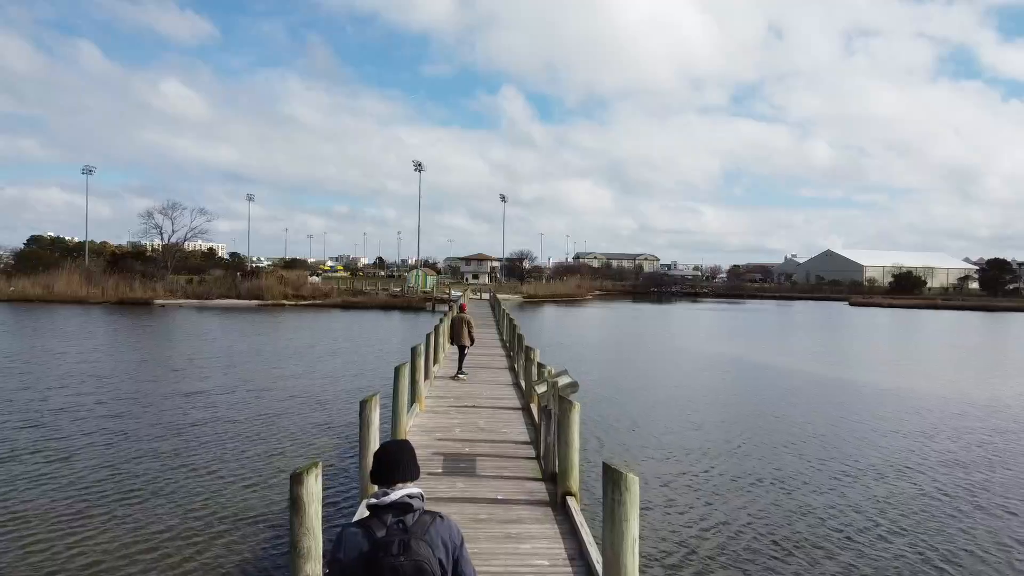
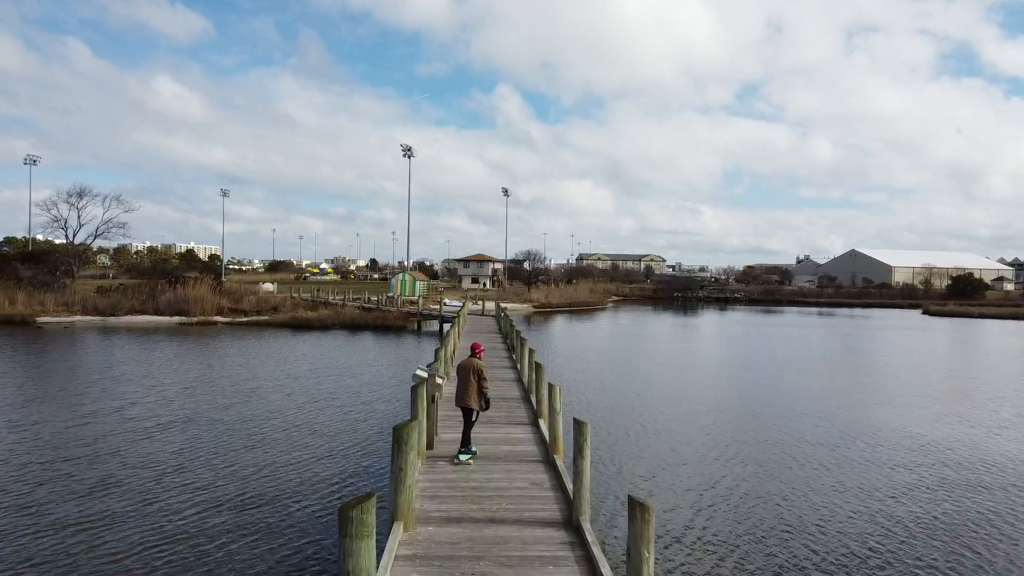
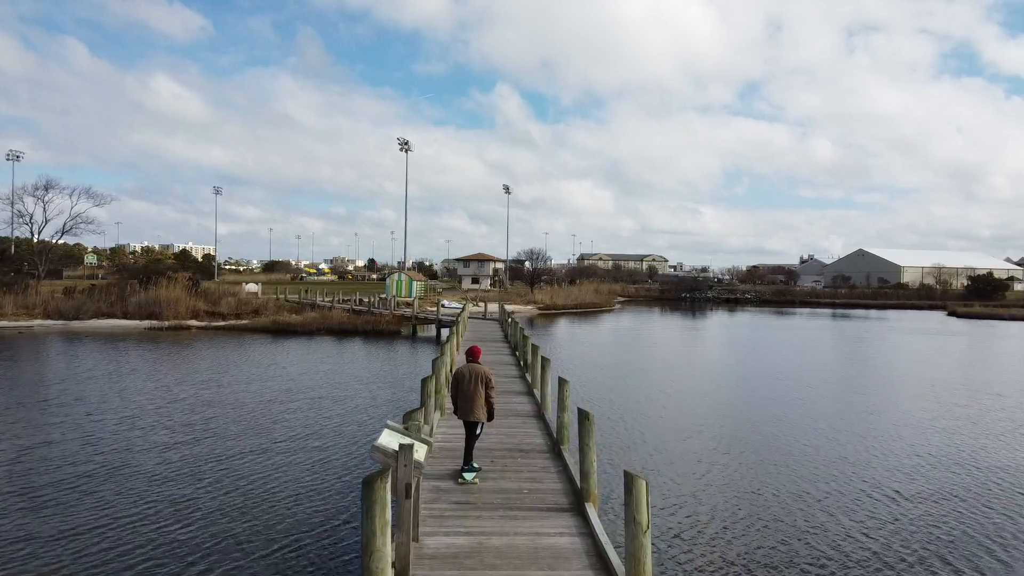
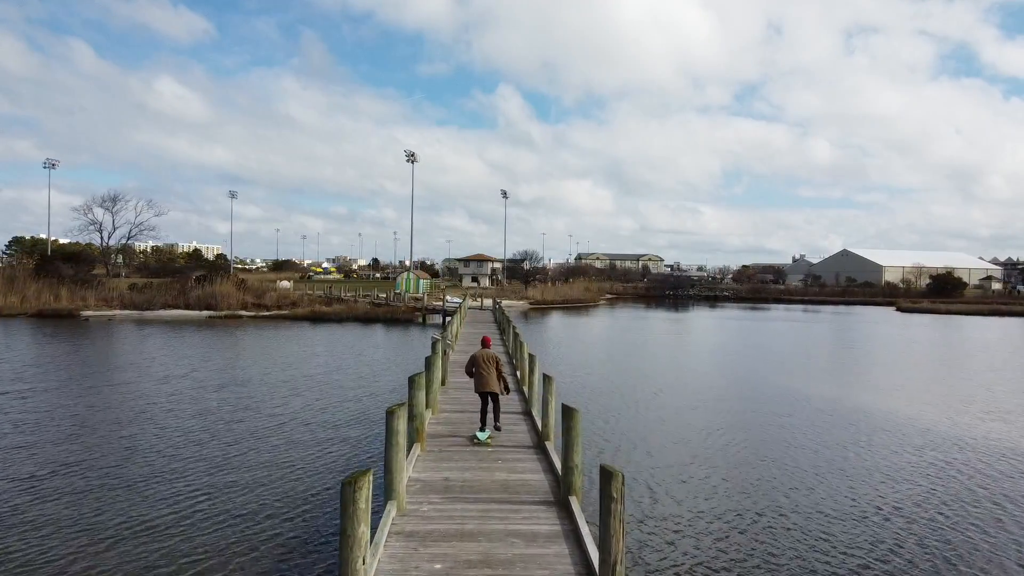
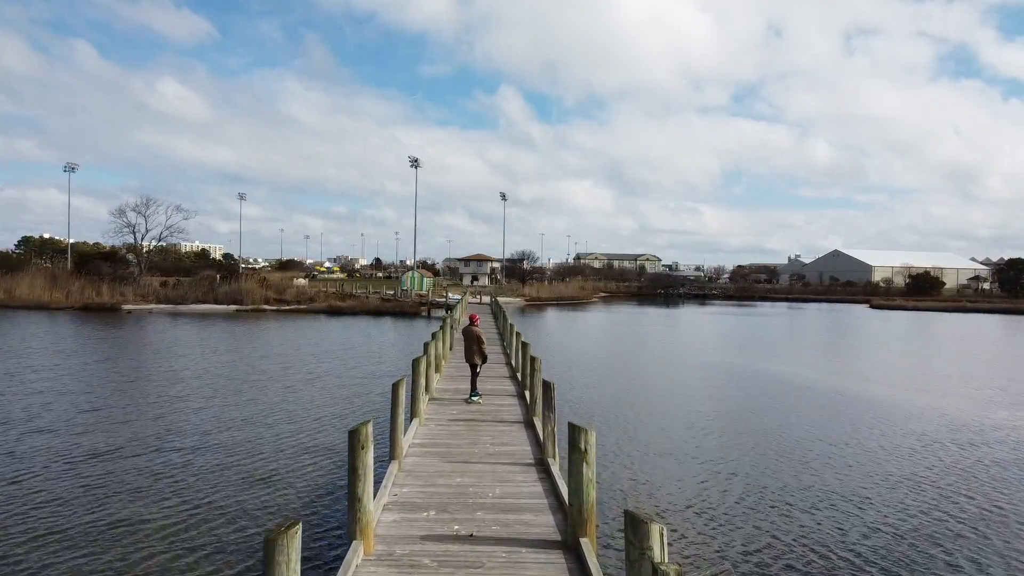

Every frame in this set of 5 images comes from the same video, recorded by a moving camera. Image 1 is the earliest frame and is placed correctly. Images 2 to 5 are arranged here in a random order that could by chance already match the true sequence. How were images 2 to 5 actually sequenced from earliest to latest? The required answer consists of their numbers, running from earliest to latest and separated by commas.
5, 4, 2, 3
